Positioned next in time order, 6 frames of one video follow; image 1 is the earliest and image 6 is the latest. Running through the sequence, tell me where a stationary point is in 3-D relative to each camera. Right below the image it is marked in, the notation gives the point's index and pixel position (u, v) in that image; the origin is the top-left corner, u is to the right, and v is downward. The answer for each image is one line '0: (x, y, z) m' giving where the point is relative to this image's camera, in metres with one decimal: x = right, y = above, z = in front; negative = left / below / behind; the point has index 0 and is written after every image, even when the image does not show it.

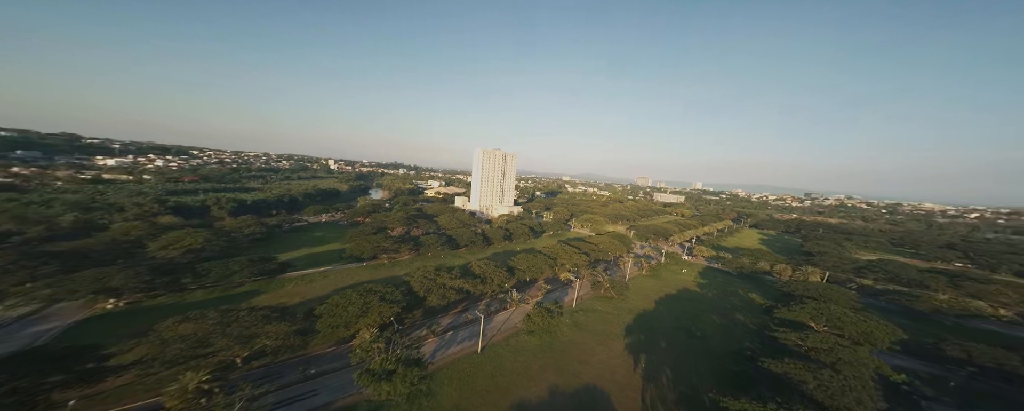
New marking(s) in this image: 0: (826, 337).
0: (+16.9, -7.1, +18.1) m
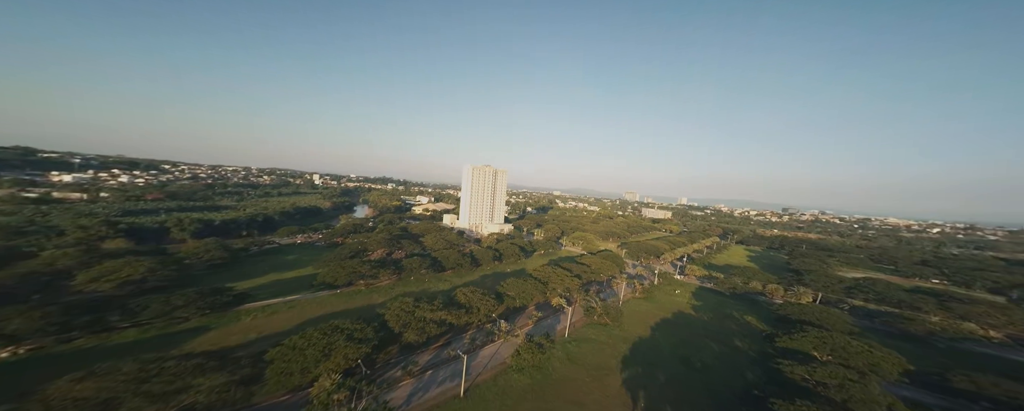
0: (+16.3, -8.3, +17.0) m
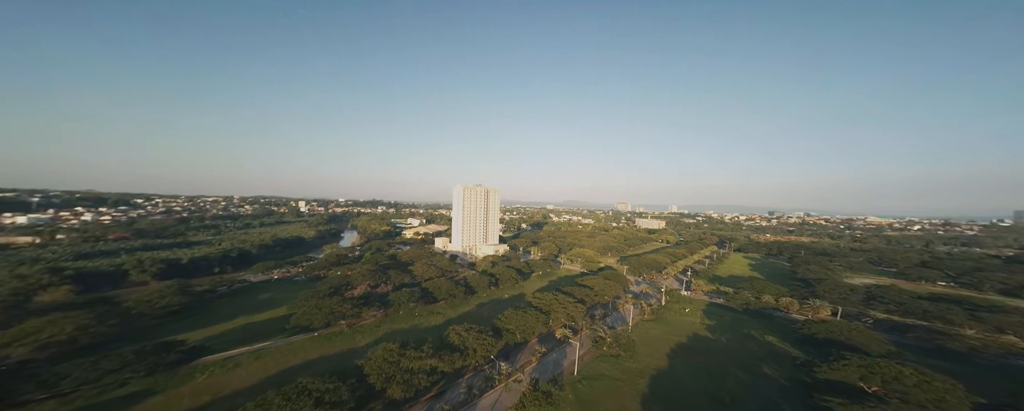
0: (+16.5, -8.7, +14.5) m
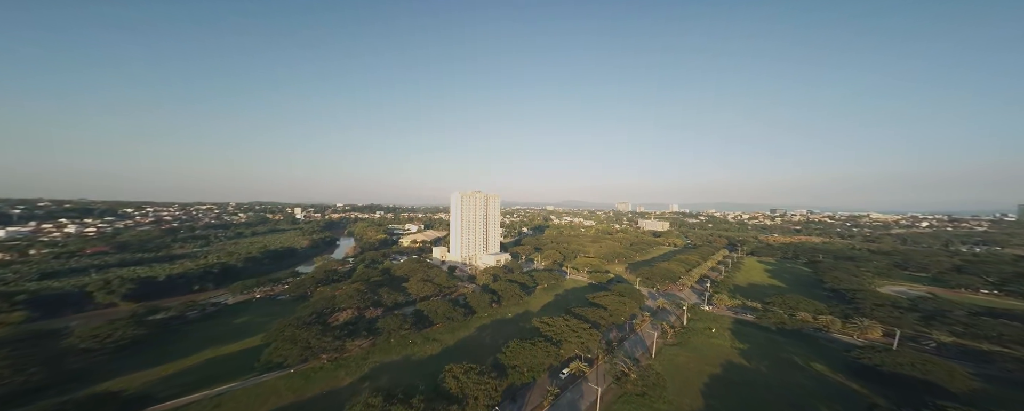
0: (+17.0, -9.4, +10.8) m
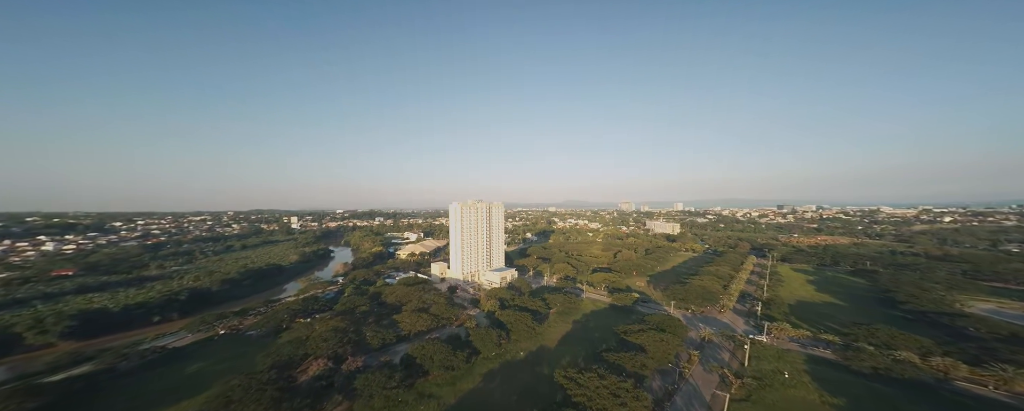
0: (+18.0, -10.2, +3.9) m
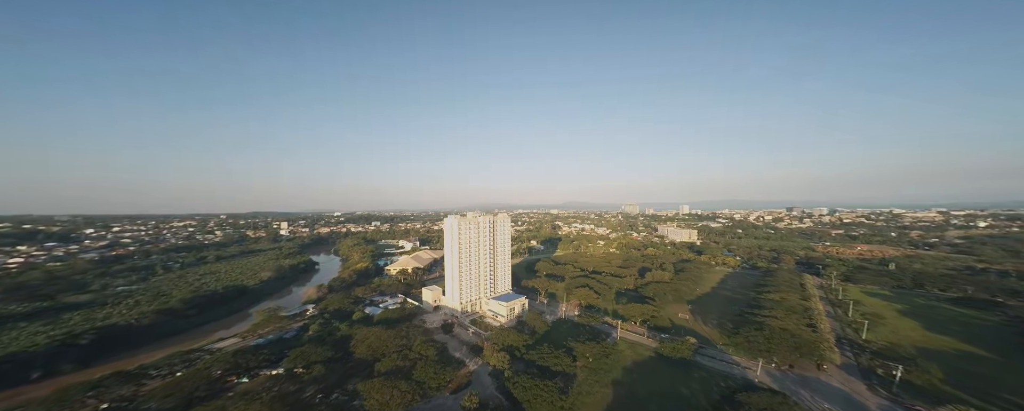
0: (+19.3, -11.2, -7.3) m
